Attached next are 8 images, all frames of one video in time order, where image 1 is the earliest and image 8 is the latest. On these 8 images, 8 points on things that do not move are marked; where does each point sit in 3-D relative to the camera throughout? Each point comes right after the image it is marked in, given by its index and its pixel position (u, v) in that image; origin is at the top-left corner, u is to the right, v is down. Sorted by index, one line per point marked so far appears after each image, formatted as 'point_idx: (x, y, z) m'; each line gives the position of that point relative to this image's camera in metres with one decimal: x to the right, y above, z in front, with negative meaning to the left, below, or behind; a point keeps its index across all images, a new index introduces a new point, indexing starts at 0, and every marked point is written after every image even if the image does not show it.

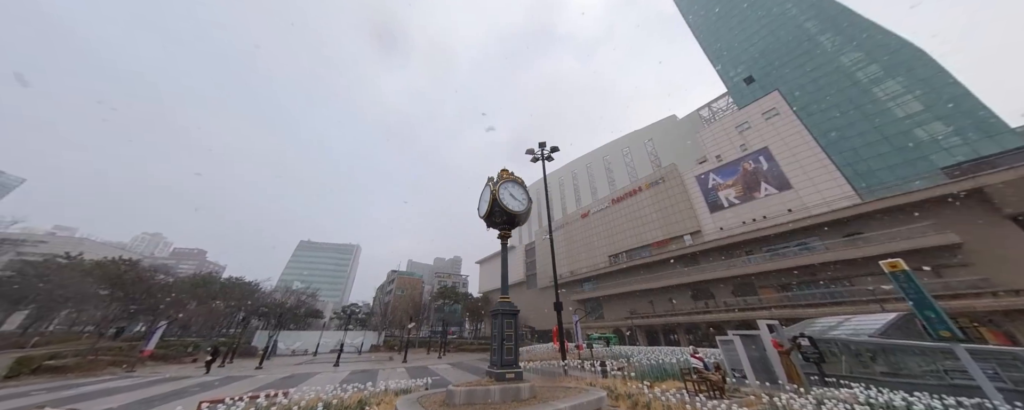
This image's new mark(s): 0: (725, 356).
0: (+5.3, -3.8, +6.2) m
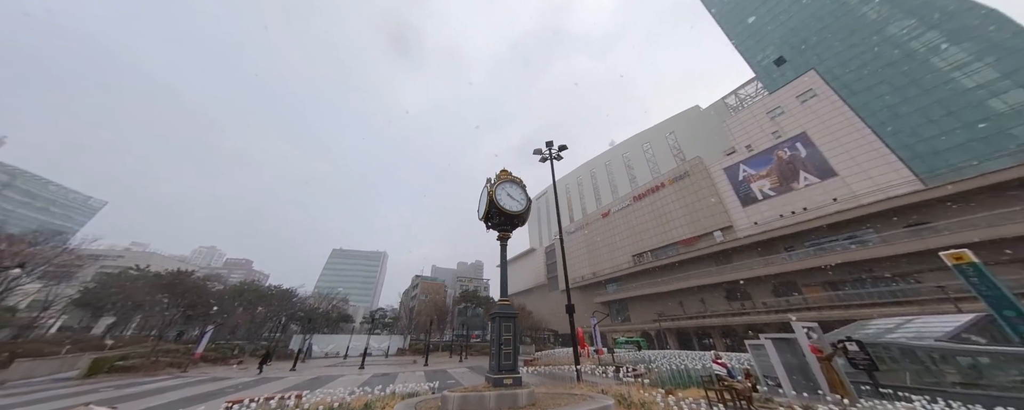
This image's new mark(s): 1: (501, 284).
0: (+5.5, -3.6, +5.6) m
1: (-0.2, -1.3, +4.1) m
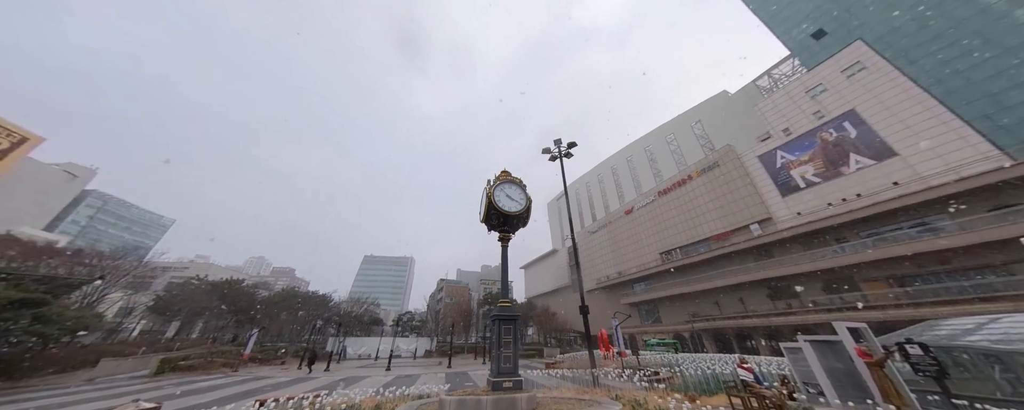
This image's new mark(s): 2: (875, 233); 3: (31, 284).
0: (+5.7, -3.3, +5.1) m
1: (-0.2, -1.3, +4.1) m
2: (+26.5, -2.1, +18.1) m
3: (-19.2, -3.2, +10.0) m
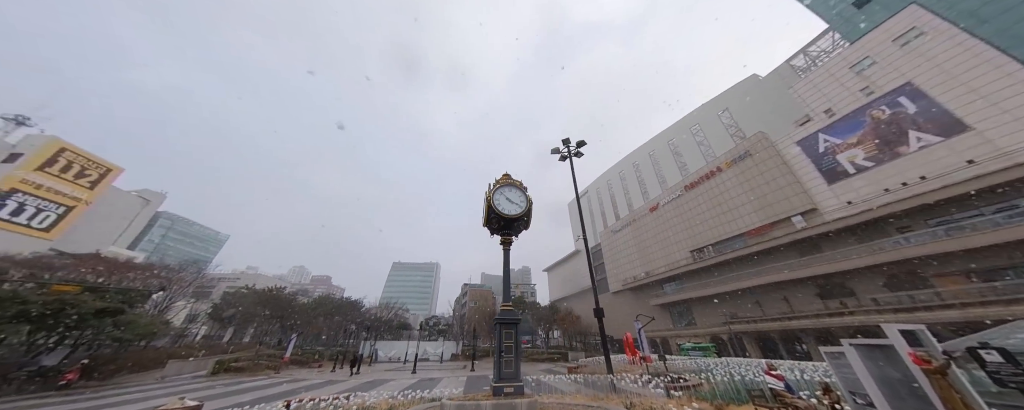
0: (+6.0, -3.1, +4.5) m
1: (-0.2, -1.4, +4.1) m
2: (+27.6, -1.0, +15.8) m
3: (-18.5, -4.2, +11.5) m
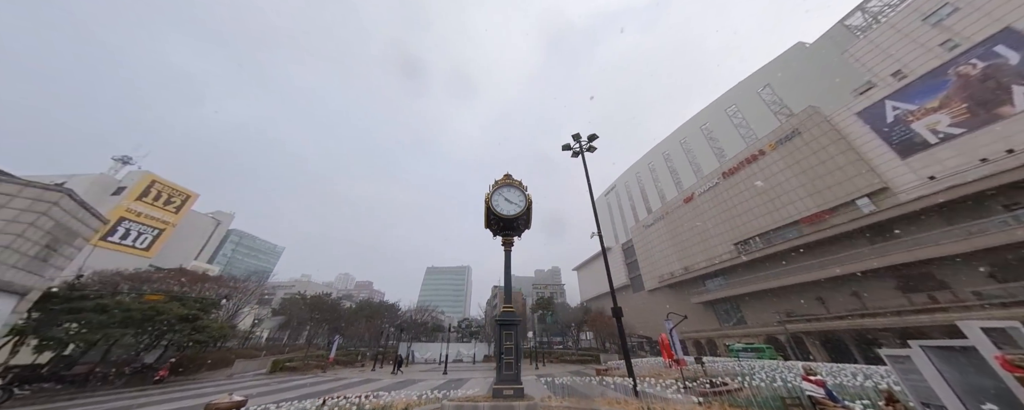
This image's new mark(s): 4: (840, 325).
0: (+6.1, -2.7, +3.8) m
1: (-0.1, -1.4, +4.1) m
2: (+28.7, +0.7, +12.7) m
3: (-17.3, -5.3, +13.4) m
4: (+24.4, -9.0, +18.6) m
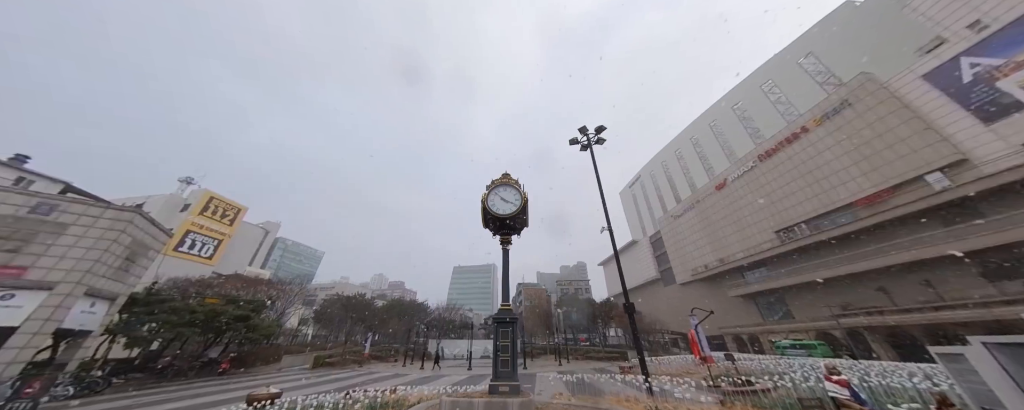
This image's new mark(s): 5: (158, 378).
0: (+6.1, -2.4, +3.3) m
1: (-0.1, -1.4, +4.1) m
2: (+29.2, +2.3, +10.1) m
3: (-16.2, -6.0, +15.1) m
4: (+25.9, -7.5, +16.4) m
5: (-16.4, -8.0, +11.5) m
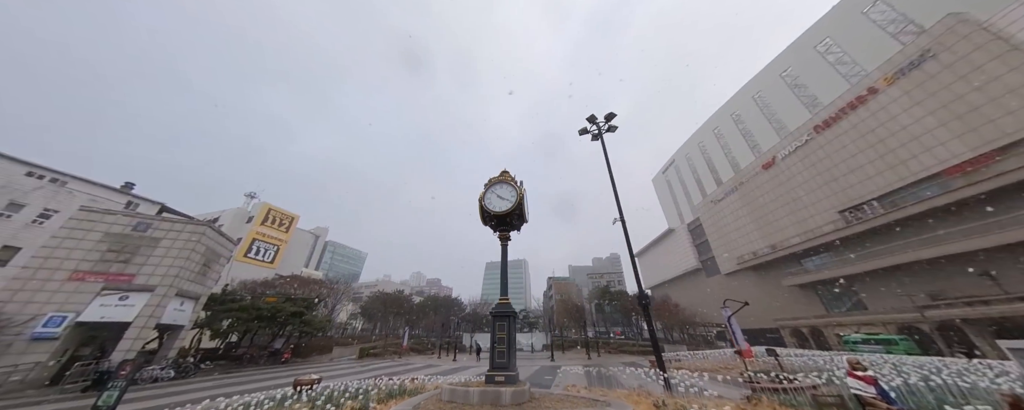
0: (+6.0, -2.0, +2.8) m
1: (-0.1, -1.3, +4.2) m
2: (+29.4, +4.2, +6.7) m
3: (-14.5, -6.7, +17.0) m
4: (+27.4, -5.7, +13.5) m
5: (-15.0, -8.7, +13.6) m
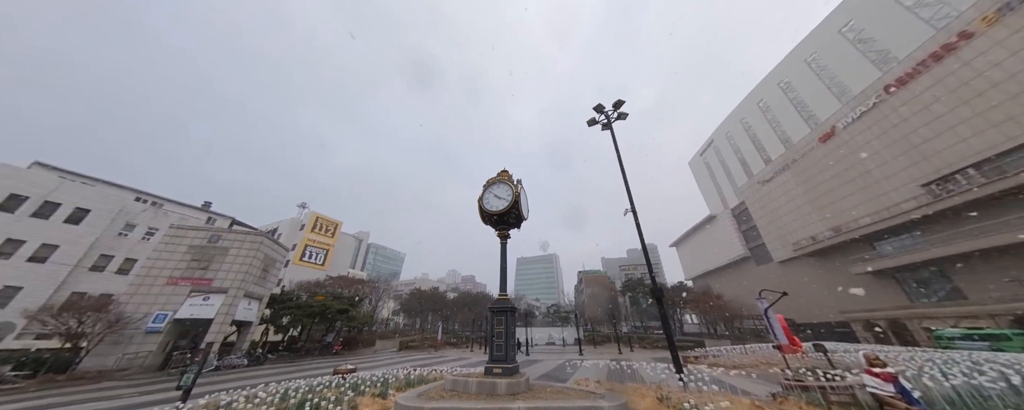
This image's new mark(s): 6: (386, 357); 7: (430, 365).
0: (+5.9, -1.7, +2.2) m
1: (-0.1, -1.3, +4.4) m
2: (+29.1, +6.0, +3.4) m
3: (-12.6, -7.2, +18.8) m
4: (+28.6, -3.8, +10.5) m
5: (-13.4, -9.4, +15.5) m
6: (-8.2, -9.8, +16.2) m
7: (-3.3, -6.8, +10.6) m
